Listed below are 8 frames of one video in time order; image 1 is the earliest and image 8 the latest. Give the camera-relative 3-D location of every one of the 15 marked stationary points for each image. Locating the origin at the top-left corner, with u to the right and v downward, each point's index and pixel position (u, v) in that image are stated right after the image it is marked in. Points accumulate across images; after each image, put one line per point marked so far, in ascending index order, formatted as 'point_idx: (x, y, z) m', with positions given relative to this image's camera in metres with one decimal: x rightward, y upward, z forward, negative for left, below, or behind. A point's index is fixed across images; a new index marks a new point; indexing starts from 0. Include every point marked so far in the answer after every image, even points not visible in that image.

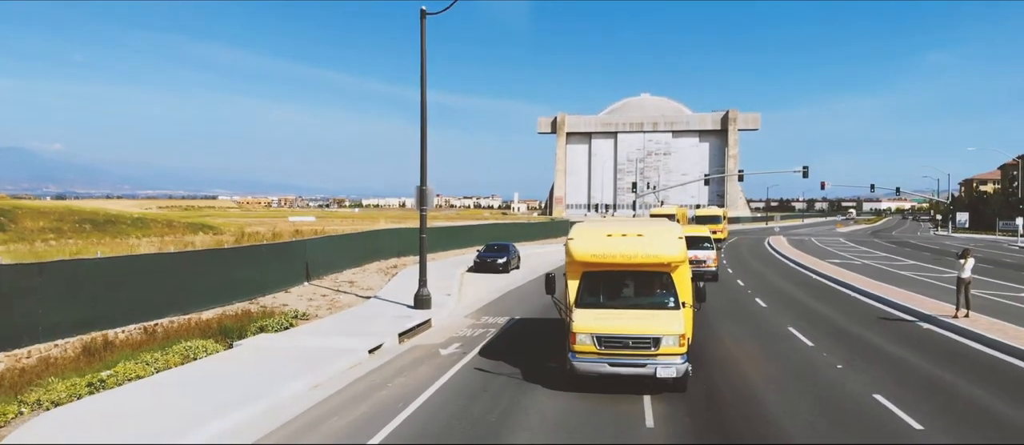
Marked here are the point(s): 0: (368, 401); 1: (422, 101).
0: (-2.1, -2.6, +10.0) m
1: (-2.5, +3.5, +19.2) m
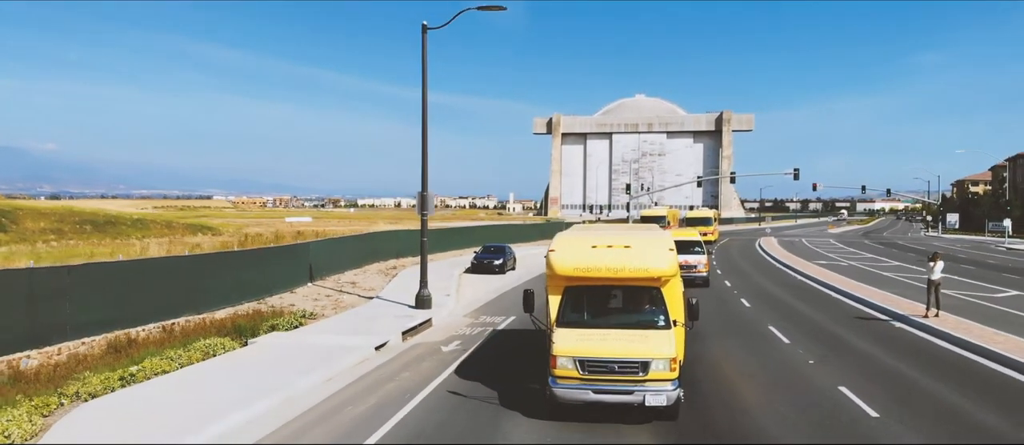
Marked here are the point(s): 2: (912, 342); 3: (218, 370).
0: (-2.2, -2.8, +10.9) m
1: (-2.6, +3.4, +20.1) m
2: (+9.4, -2.9, +16.0) m
3: (-5.0, -2.5, +11.4) m
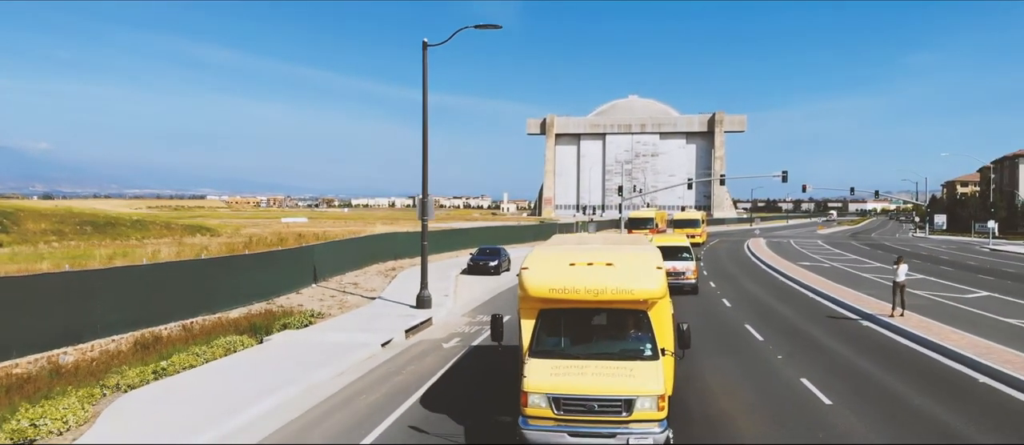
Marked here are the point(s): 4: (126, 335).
0: (-2.2, -2.9, +12.0) m
1: (-2.8, +3.2, +21.2) m
2: (+9.3, -3.0, +17.3) m
3: (-5.1, -2.6, +12.5) m
4: (-9.3, -2.7, +16.3) m
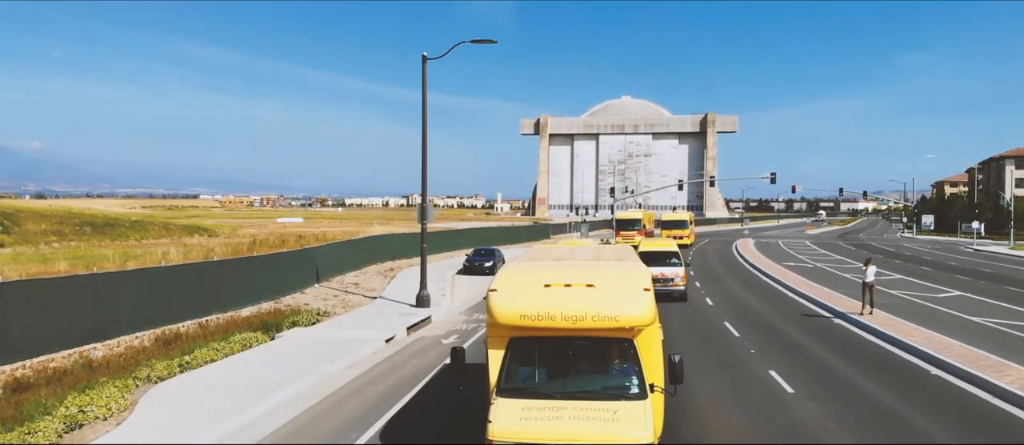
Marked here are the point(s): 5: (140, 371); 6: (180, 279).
0: (-2.3, -3.0, +13.1) m
1: (-2.9, +3.1, +22.3) m
2: (+9.1, -3.1, +18.5) m
3: (-5.2, -2.8, +13.6) m
4: (-9.5, -2.8, +17.3) m
5: (-6.8, -2.7, +12.2) m
6: (-9.2, -1.6, +18.6) m
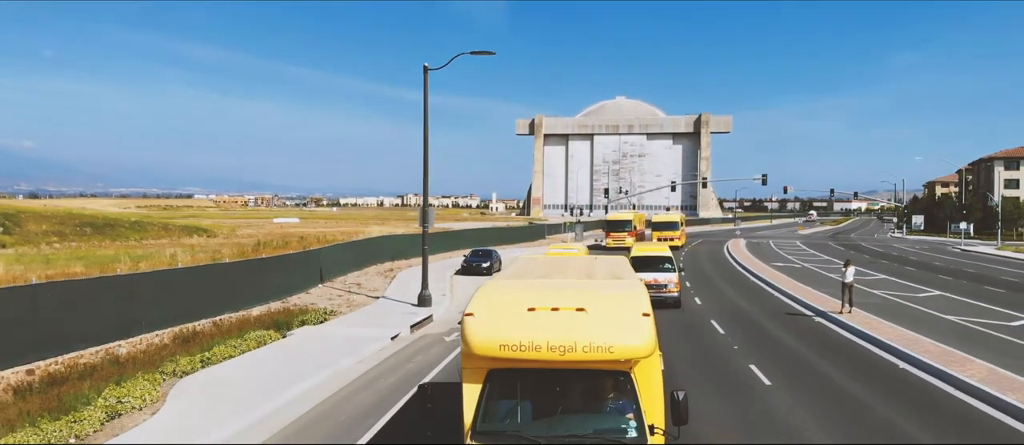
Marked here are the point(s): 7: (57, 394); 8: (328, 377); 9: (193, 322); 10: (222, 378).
0: (-2.4, -3.1, +14.1) m
1: (-3.0, +3.0, +23.2) m
2: (+9.1, -3.2, +19.5) m
3: (-5.2, -2.9, +14.5) m
4: (-9.5, -2.9, +18.2) m
5: (-6.8, -2.8, +13.1) m
6: (-9.3, -1.7, +19.5) m
7: (-7.5, -2.8, +11.1) m
8: (-3.7, -3.1, +13.3) m
9: (-9.3, -2.8, +19.4) m
10: (-5.4, -2.9, +12.6) m
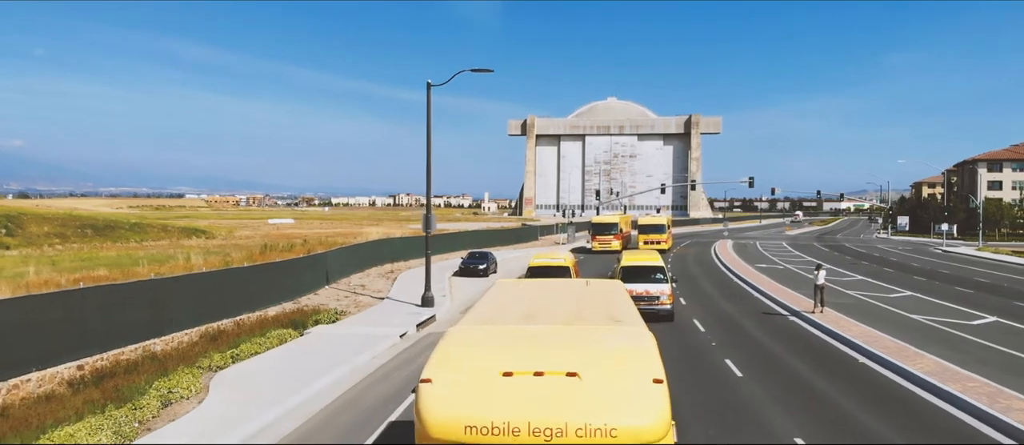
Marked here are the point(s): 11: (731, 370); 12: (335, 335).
0: (-2.4, -3.3, +15.6) m
1: (-3.2, +2.8, +24.7) m
2: (+9.0, -3.4, +21.2) m
3: (-5.2, -3.1, +16.0) m
4: (-9.6, -3.1, +19.6) m
5: (-6.8, -3.0, +14.5) m
6: (-9.3, -1.9, +20.9) m
7: (-7.5, -3.1, +12.5) m
8: (-3.7, -3.3, +14.8) m
9: (-9.3, -3.0, +20.8) m
10: (-5.4, -3.1, +14.1) m
11: (+5.5, -3.7, +16.7) m
12: (-4.7, -3.0, +17.8) m
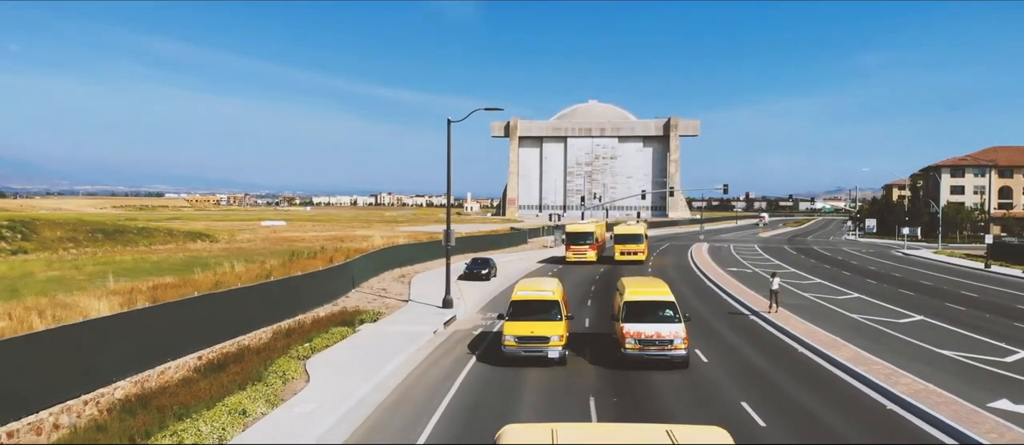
0: (-1.9, -3.9, +19.7) m
1: (-2.9, +2.2, +28.8) m
2: (+9.3, -4.0, +25.6) m
3: (-4.7, -3.7, +20.0) m
4: (-9.2, -3.7, +23.6) m
5: (-6.2, -3.6, +18.5) m
6: (-9.0, -2.4, +24.8) m
7: (-6.9, -3.6, +16.5) m
8: (-3.1, -3.9, +18.9) m
9: (-9.0, -3.6, +24.7) m
10: (-4.9, -3.7, +18.2) m
11: (+6.0, -4.3, +21.1) m
12: (-4.3, -3.6, +21.9) m
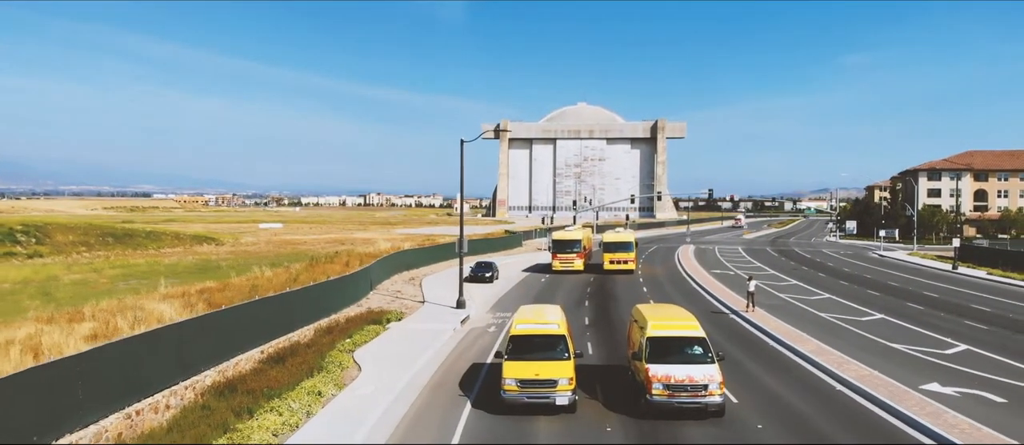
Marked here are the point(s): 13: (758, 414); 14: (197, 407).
0: (-1.4, -4.3, +22.9) m
1: (-2.7, +1.8, +32.0) m
2: (+9.7, -4.5, +29.0) m
3: (-4.3, -4.1, +23.1) m
4: (-8.8, -4.1, +26.6) m
5: (-5.8, -4.0, +21.6) m
6: (-8.7, -2.9, +27.8) m
7: (-6.4, -4.1, +19.6) m
8: (-2.7, -4.3, +22.1) m
9: (-8.6, -4.0, +27.8) m
10: (-4.4, -4.1, +21.3) m
11: (+6.4, -4.7, +24.4) m
12: (-3.9, -4.0, +25.0) m
13: (+6.2, -4.8, +17.0) m
14: (-7.4, -4.3, +15.7) m
